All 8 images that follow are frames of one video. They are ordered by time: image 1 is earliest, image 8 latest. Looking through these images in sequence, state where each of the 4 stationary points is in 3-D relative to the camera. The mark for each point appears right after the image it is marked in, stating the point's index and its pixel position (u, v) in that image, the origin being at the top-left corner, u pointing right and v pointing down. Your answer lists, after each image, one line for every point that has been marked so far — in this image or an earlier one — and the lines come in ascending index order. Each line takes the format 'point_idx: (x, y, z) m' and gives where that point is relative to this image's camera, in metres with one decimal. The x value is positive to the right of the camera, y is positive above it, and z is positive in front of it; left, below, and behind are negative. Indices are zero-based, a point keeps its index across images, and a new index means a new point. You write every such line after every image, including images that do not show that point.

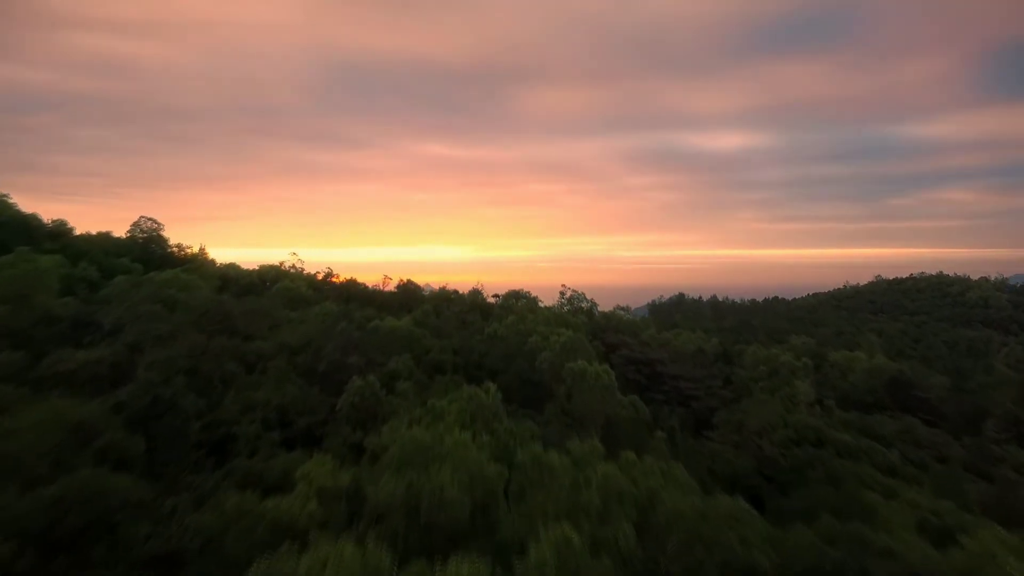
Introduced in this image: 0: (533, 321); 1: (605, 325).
0: (+0.4, -0.7, +10.4) m
1: (+2.5, -1.0, +13.9) m
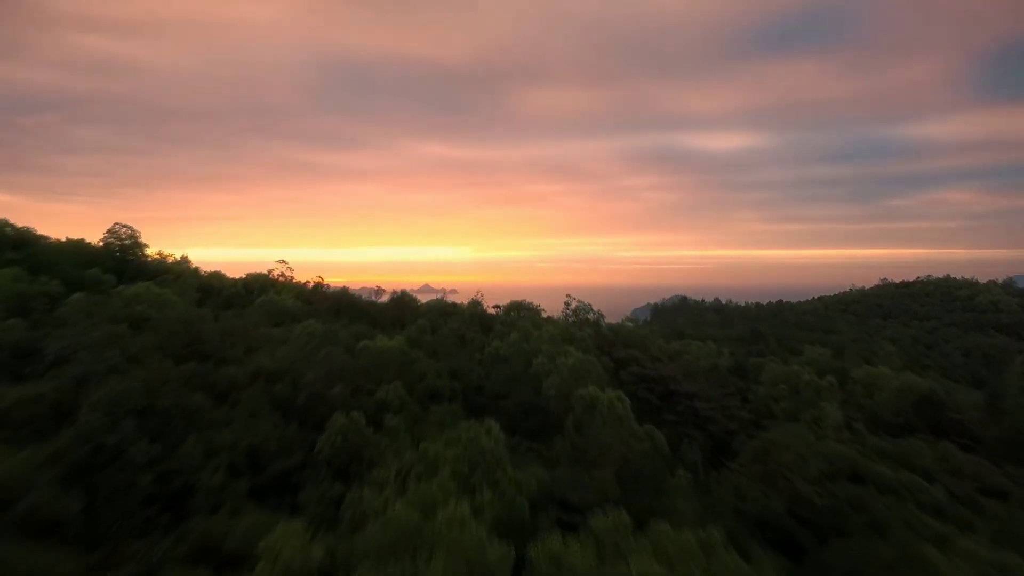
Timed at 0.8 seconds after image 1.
0: (+0.5, -0.9, +9.6) m
1: (+2.6, -1.3, +13.1) m
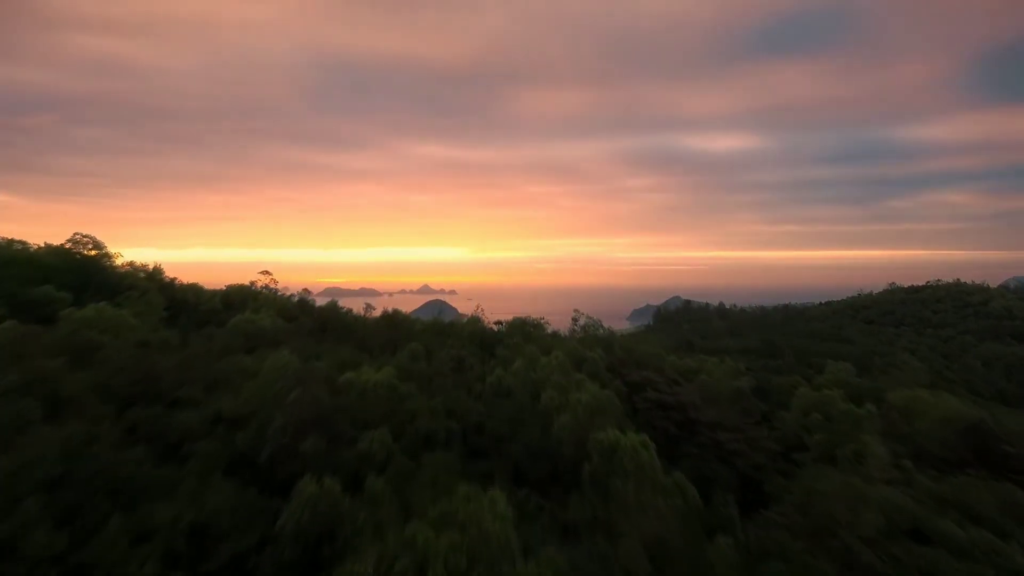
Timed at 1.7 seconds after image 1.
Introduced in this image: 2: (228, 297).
0: (+0.6, -1.3, +8.5) m
1: (+2.7, -1.7, +12.0) m
2: (-6.8, -0.2, +12.3) m
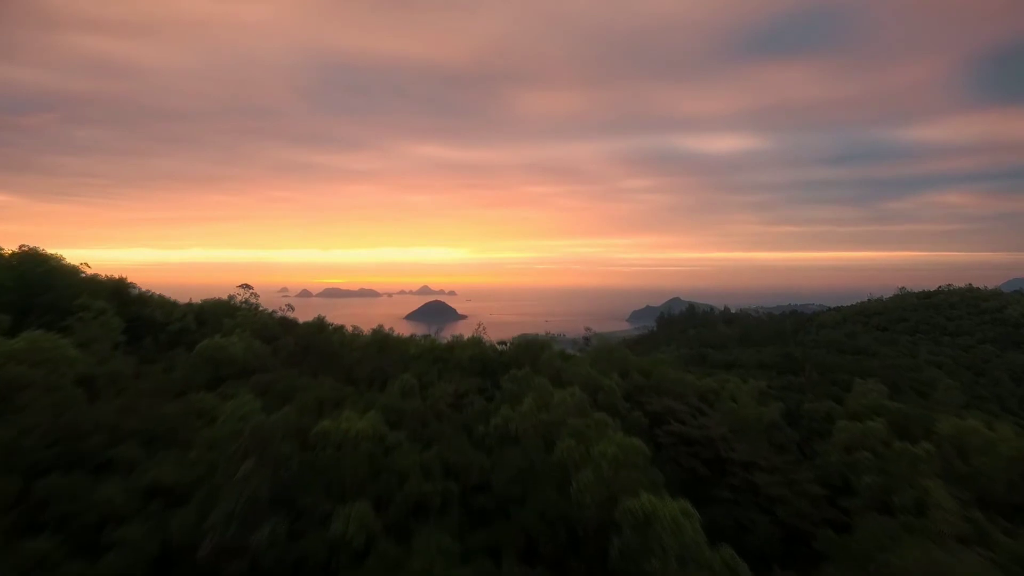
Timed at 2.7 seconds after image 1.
0: (+0.7, -1.6, +7.2) m
1: (+2.8, -2.0, +10.8) m
2: (-6.7, -0.6, +11.1) m
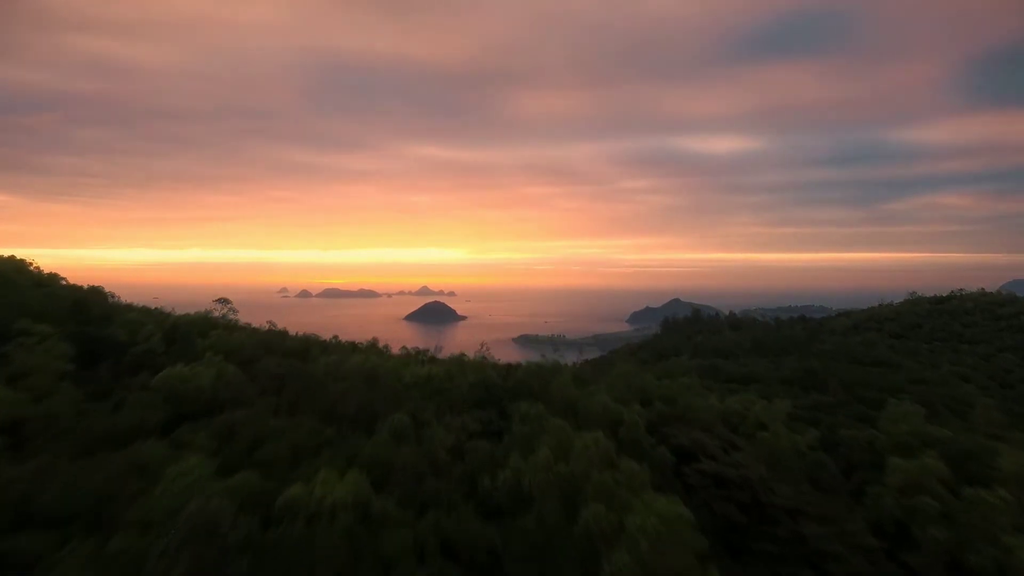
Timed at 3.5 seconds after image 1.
0: (+0.8, -1.9, +6.1) m
1: (+2.9, -2.3, +9.6) m
2: (-6.6, -0.9, +9.9) m
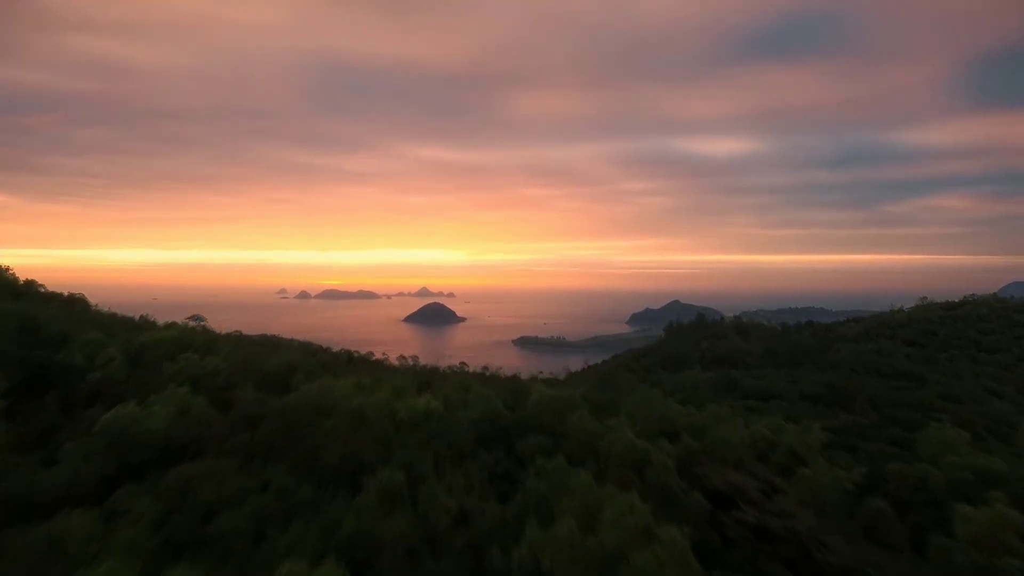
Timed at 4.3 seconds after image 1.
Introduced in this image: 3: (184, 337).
0: (+1.0, -2.2, +4.9) m
1: (+3.0, -2.6, +8.5) m
2: (-6.4, -1.2, +8.8) m
3: (-6.5, -1.0, +10.1) m
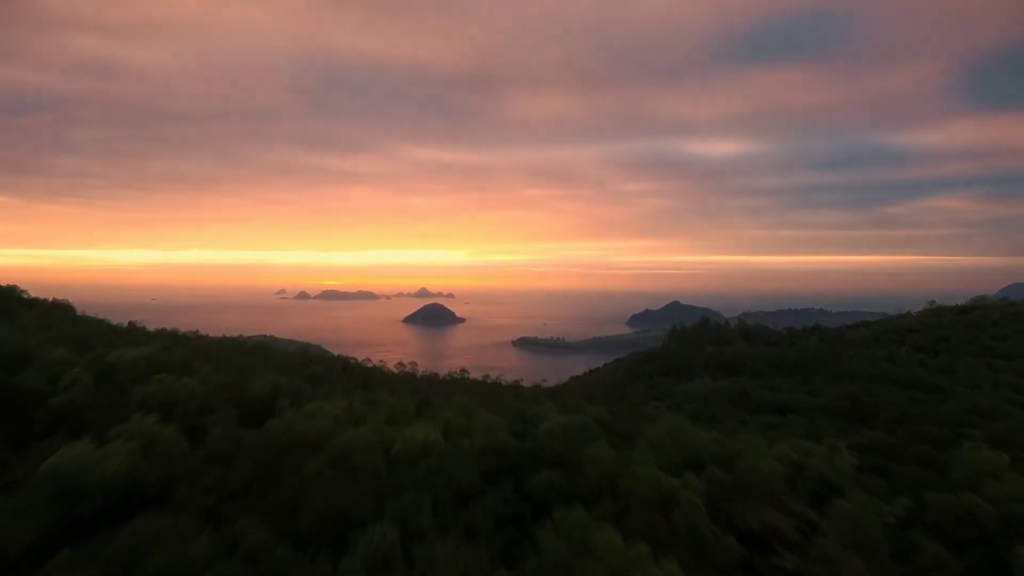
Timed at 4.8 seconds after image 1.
0: (+1.1, -2.4, +4.1) m
1: (+3.2, -2.9, +7.6) m
2: (-6.3, -1.4, +7.9) m
3: (-6.4, -1.2, +9.3) m
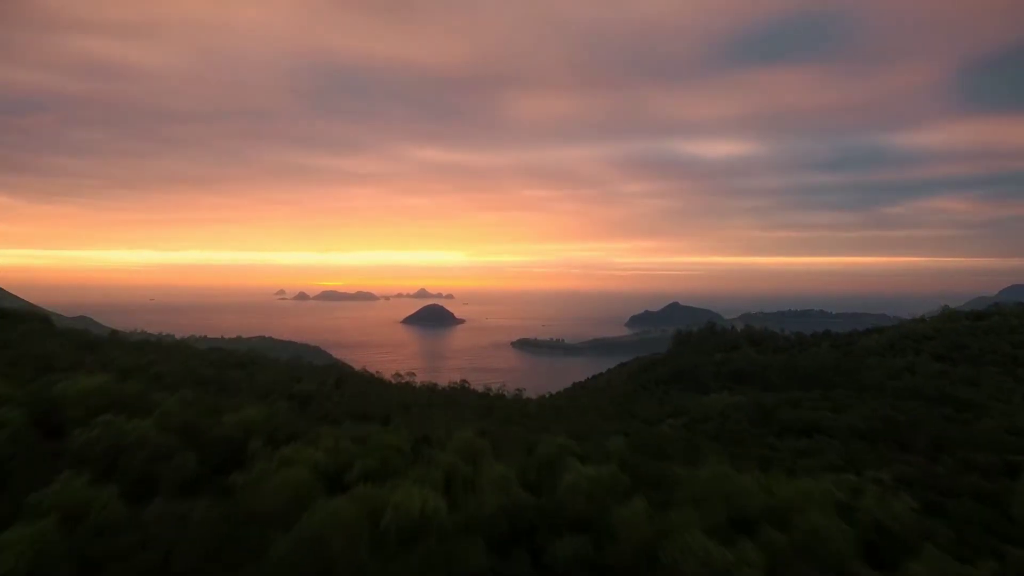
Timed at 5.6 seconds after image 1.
0: (+1.3, -2.8, +2.9) m
1: (+3.4, -3.2, +6.4) m
2: (-6.1, -1.7, +6.7) m
3: (-6.2, -1.5, +8.0) m
